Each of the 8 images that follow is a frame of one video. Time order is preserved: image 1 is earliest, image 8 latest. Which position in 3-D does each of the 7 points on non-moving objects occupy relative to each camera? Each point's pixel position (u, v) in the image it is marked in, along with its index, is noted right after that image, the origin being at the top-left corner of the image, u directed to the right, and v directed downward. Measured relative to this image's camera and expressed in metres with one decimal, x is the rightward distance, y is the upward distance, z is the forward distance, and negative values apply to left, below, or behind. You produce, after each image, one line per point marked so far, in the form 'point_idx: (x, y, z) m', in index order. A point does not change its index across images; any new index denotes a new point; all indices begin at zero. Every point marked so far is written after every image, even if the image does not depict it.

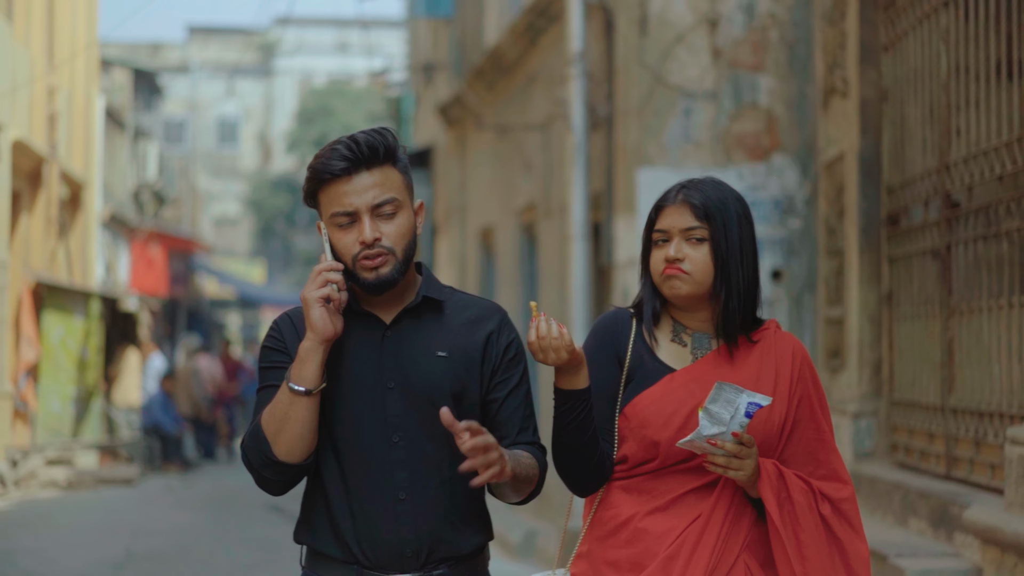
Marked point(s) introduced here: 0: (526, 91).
0: (+0.1, +1.7, +12.0) m
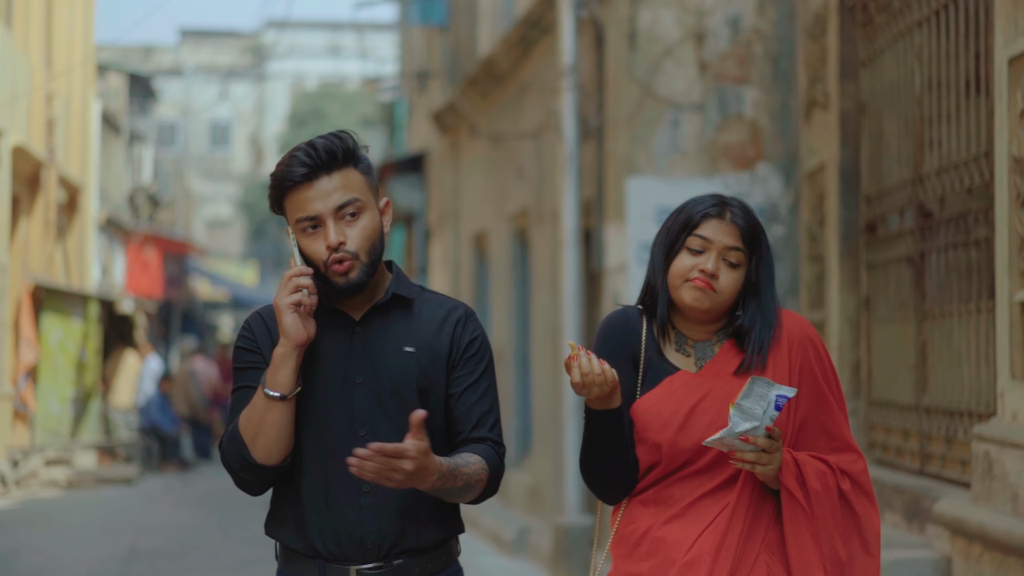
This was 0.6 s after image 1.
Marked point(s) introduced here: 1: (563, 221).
0: (0.0, +1.7, +12.3) m
1: (+0.4, +0.5, +9.3) m
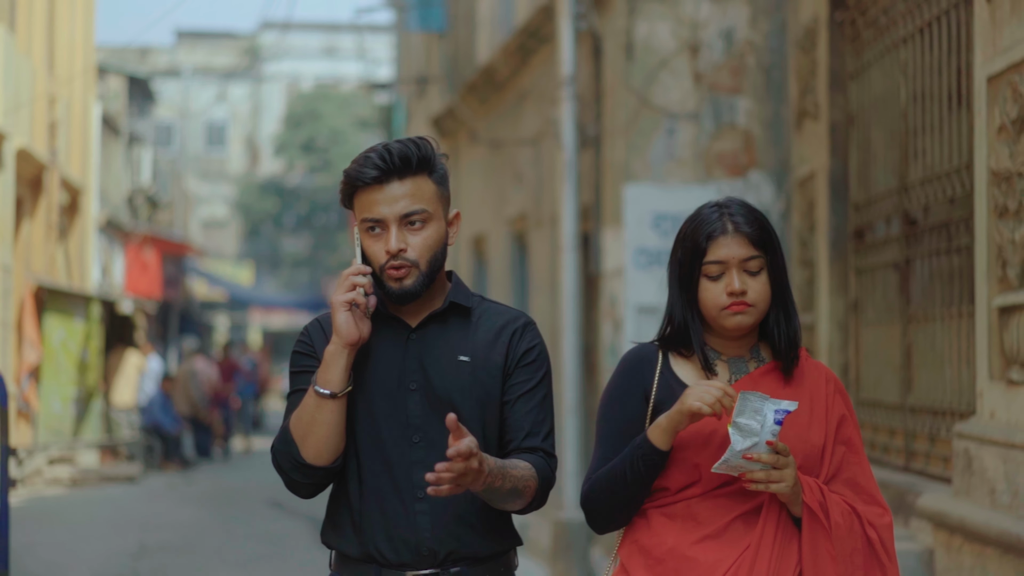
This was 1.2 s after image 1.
0: (0.0, +1.7, +12.6) m
1: (+0.4, +0.4, +9.6) m
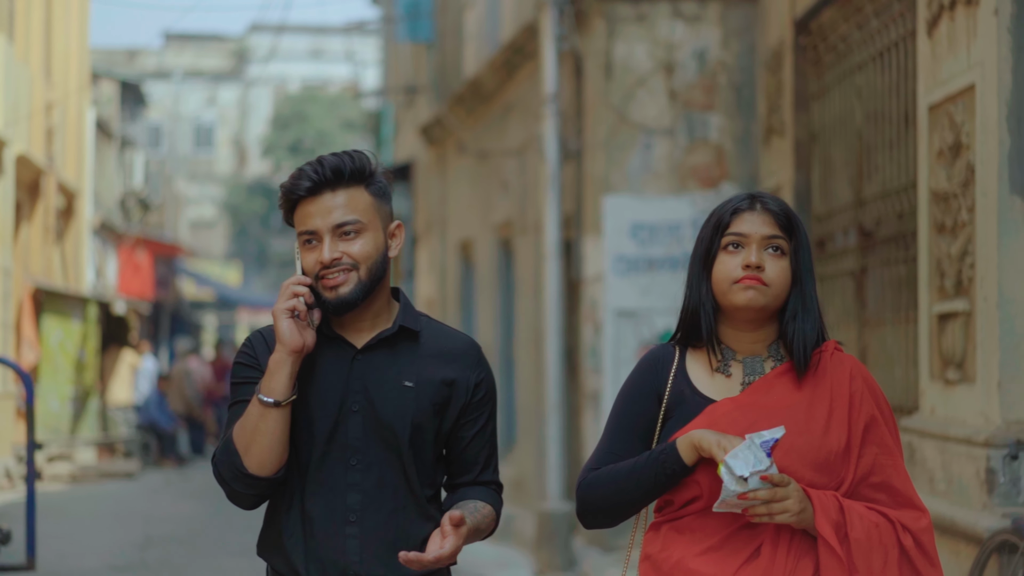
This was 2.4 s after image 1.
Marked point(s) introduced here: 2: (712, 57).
0: (-0.1, +1.6, +13.2) m
1: (+0.3, +0.4, +10.2) m
2: (+1.5, +1.7, +9.9) m
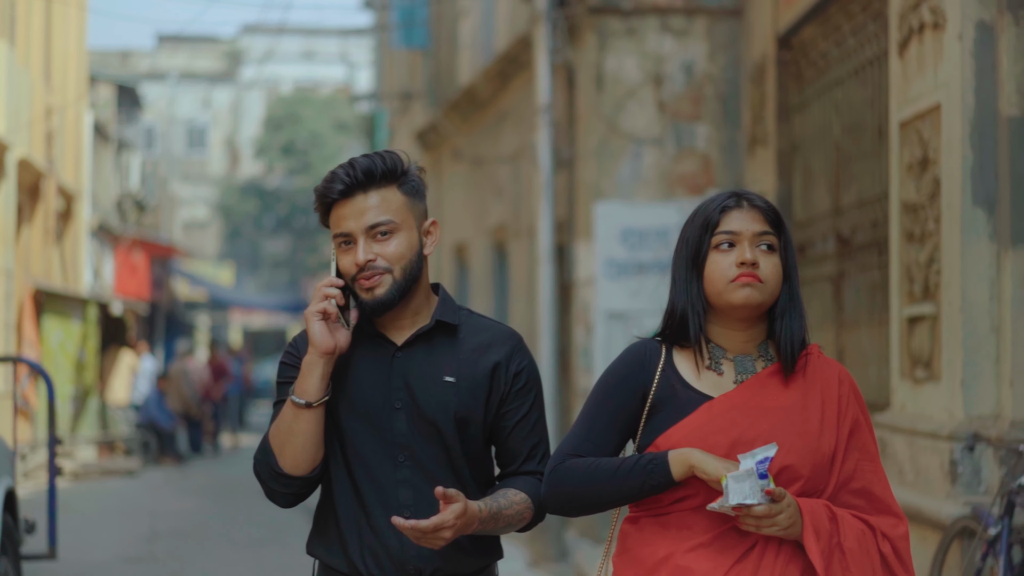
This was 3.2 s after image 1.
0: (-0.2, +1.6, +13.6) m
1: (+0.2, +0.4, +10.6) m
2: (+1.4, +1.7, +10.3) m
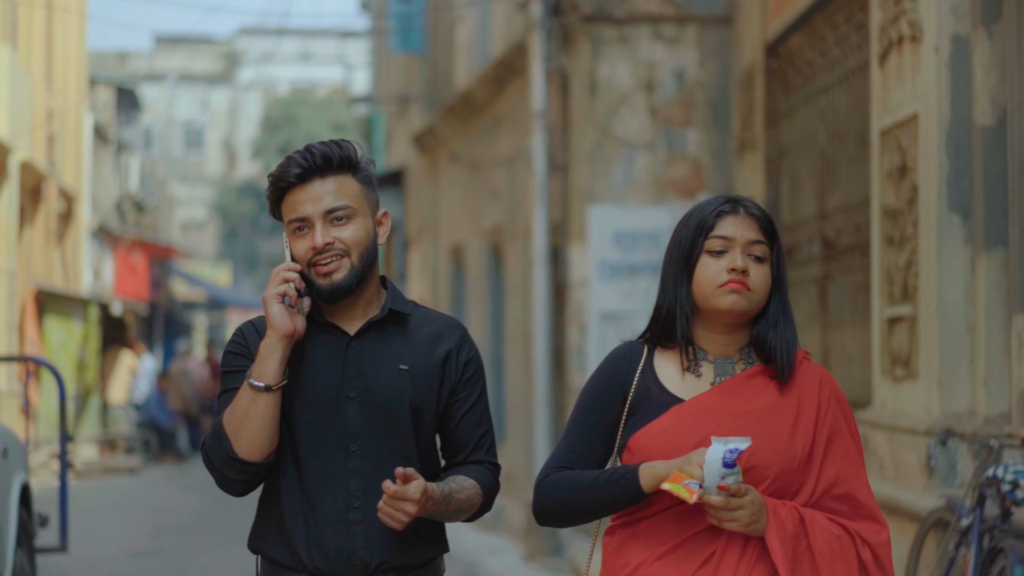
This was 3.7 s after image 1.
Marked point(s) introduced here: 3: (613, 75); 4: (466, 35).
0: (-0.2, +1.6, +13.8) m
1: (+0.2, +0.4, +10.9) m
2: (+1.4, +1.6, +10.6) m
3: (+0.8, +1.7, +10.7) m
4: (-0.5, +2.8, +15.2) m
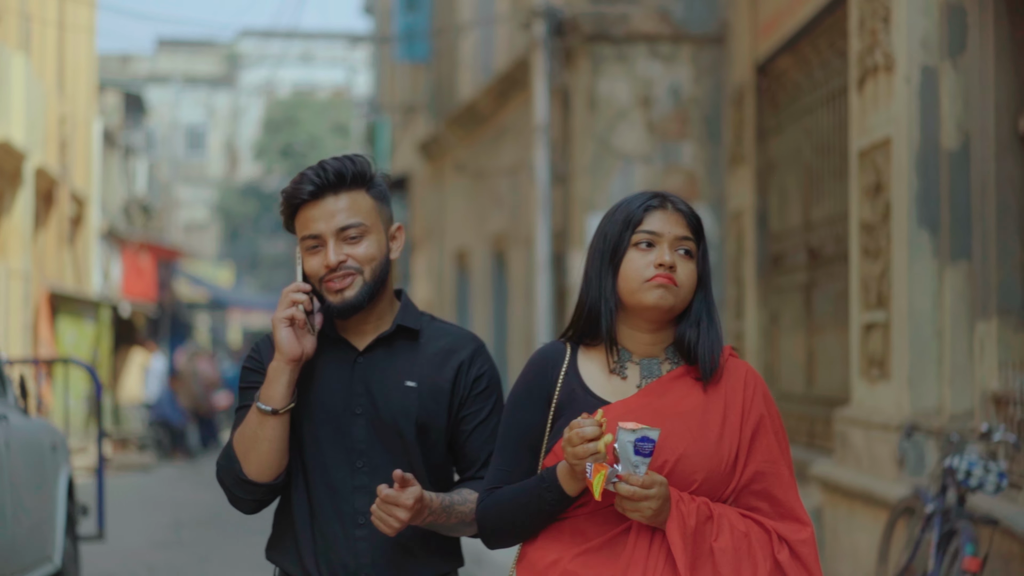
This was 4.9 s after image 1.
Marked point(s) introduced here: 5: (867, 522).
0: (-0.2, +1.6, +14.4) m
1: (+0.2, +0.3, +11.5) m
2: (+1.4, +1.6, +11.2) m
3: (+0.8, +1.6, +11.3) m
4: (-0.5, +2.8, +15.8) m
5: (+1.8, -1.2, +7.1) m
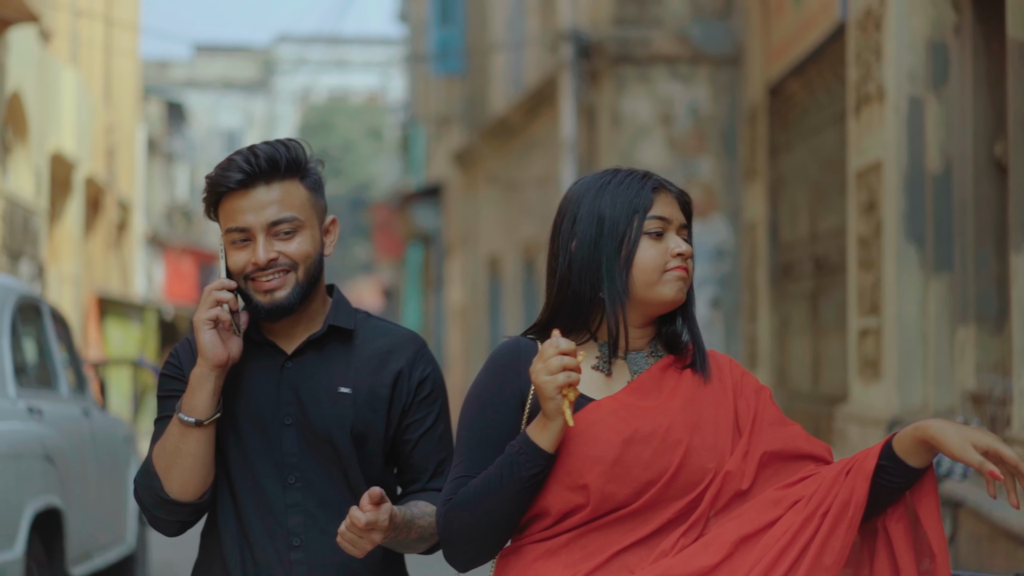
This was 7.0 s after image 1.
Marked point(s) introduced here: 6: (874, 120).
0: (+0.1, +1.5, +15.2) m
1: (+0.5, +0.3, +12.2) m
2: (+1.7, +1.6, +11.9) m
3: (+1.1, +1.6, +12.0) m
4: (-0.1, +2.7, +16.5) m
5: (+2.0, -1.3, +7.8) m
6: (+2.1, +1.0, +7.7) m
